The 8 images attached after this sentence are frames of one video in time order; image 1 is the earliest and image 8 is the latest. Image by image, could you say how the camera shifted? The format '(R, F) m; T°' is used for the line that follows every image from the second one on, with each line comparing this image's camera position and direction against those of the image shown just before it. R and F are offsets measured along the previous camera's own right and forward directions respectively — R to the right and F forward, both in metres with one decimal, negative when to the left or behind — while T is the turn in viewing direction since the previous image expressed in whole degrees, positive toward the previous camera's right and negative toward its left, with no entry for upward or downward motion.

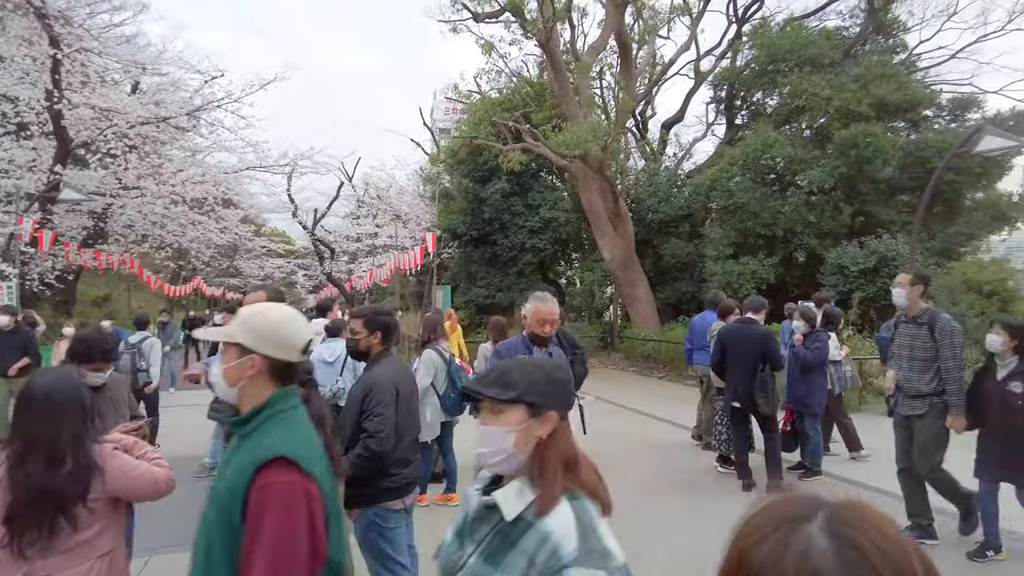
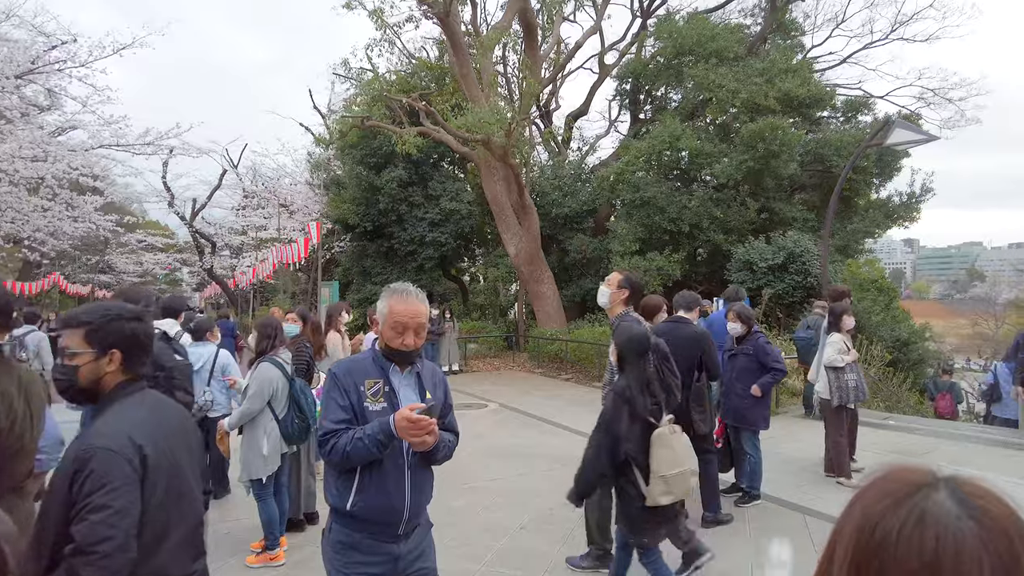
(+0.2, +1.2) m; +8°
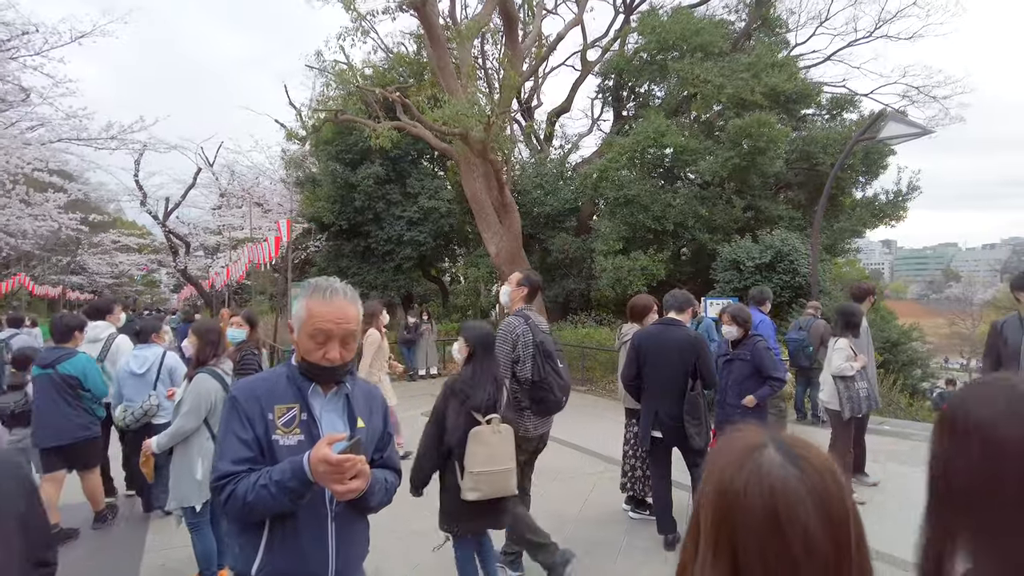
(+0.1, +0.5) m; +1°
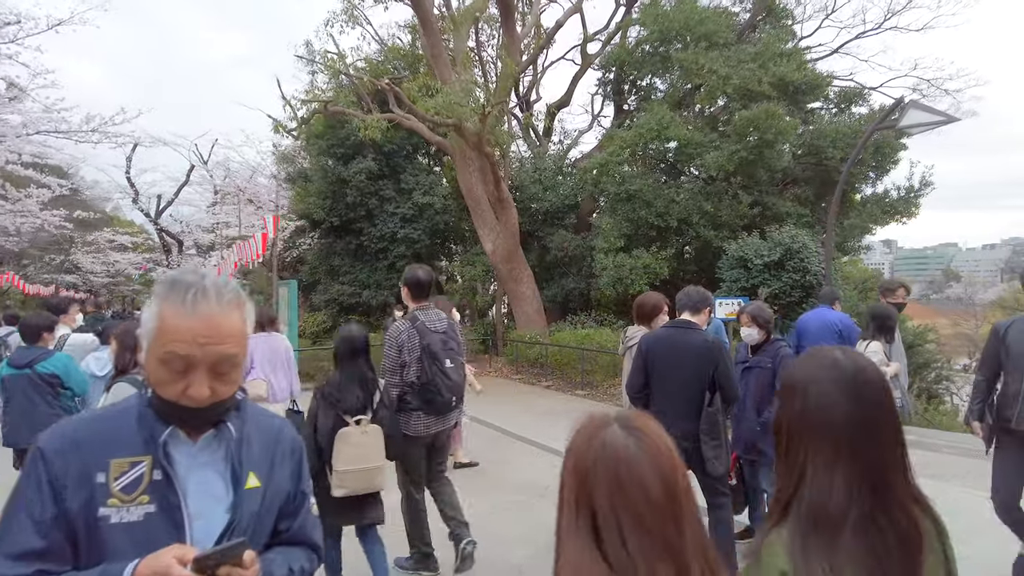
(+0.1, +0.6) m; 0°
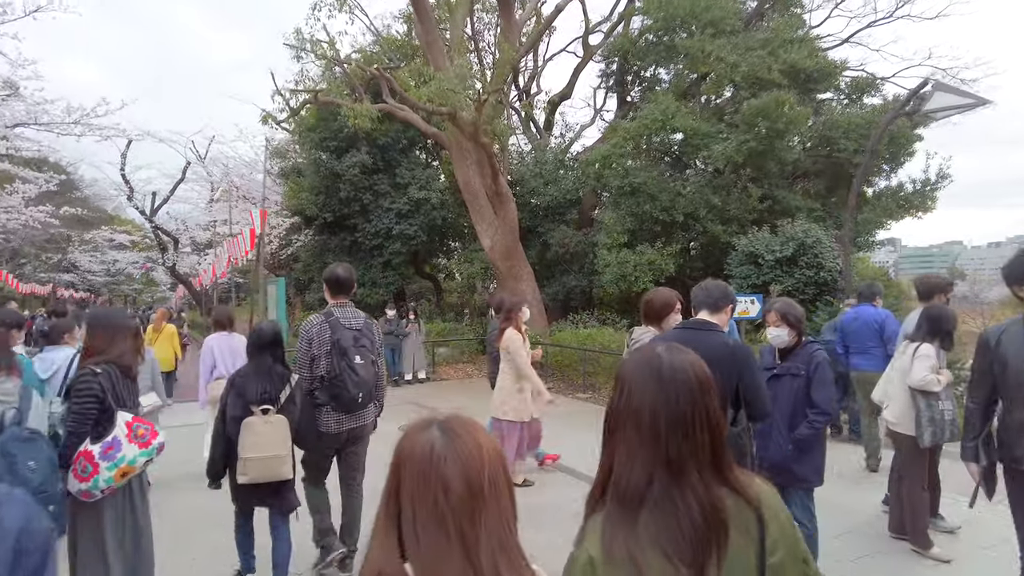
(+0.1, +0.6) m; 0°
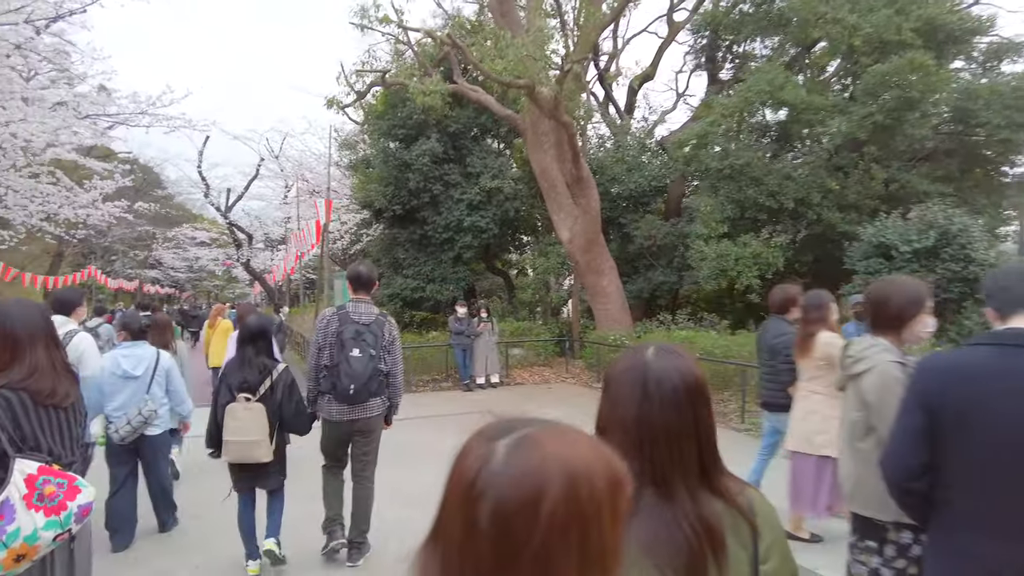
(-0.3, +1.2) m; -6°
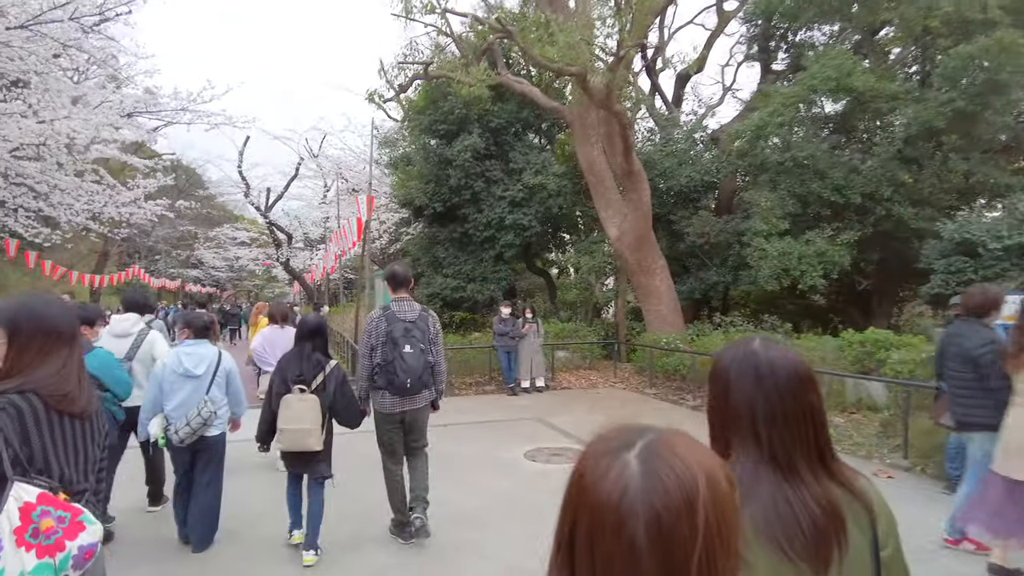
(-0.2, +0.5) m; -3°
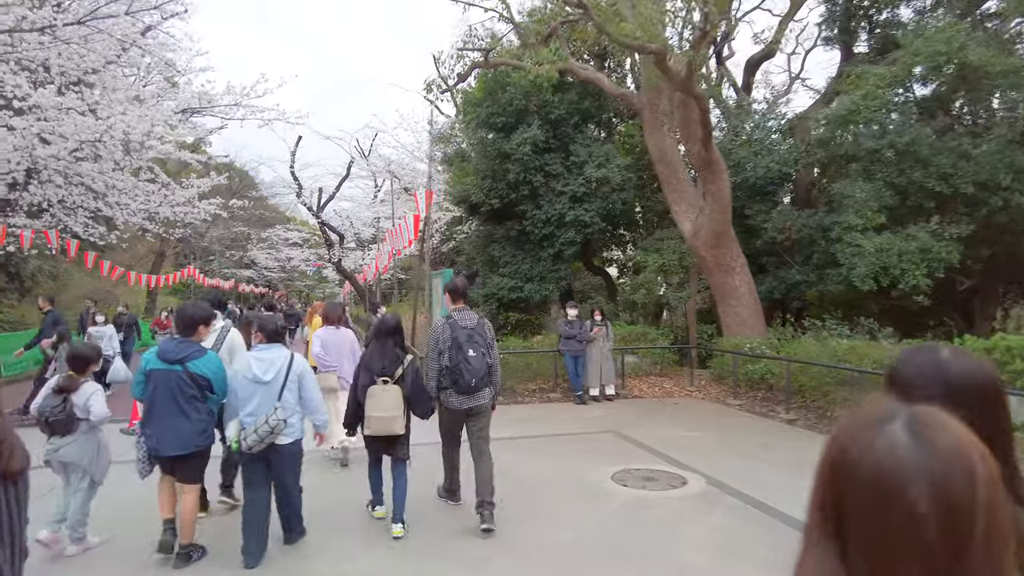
(-0.4, +0.8) m; -4°
